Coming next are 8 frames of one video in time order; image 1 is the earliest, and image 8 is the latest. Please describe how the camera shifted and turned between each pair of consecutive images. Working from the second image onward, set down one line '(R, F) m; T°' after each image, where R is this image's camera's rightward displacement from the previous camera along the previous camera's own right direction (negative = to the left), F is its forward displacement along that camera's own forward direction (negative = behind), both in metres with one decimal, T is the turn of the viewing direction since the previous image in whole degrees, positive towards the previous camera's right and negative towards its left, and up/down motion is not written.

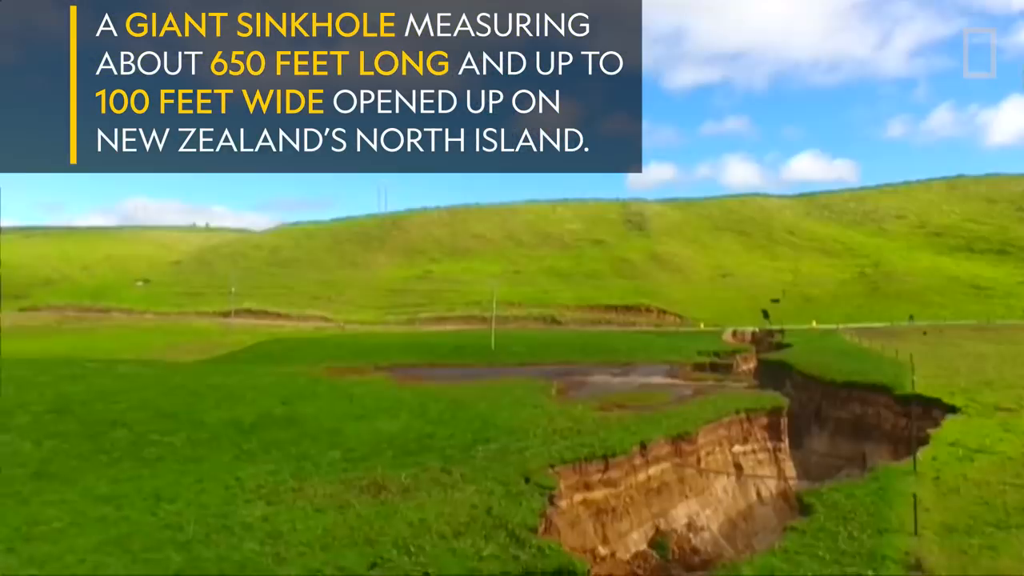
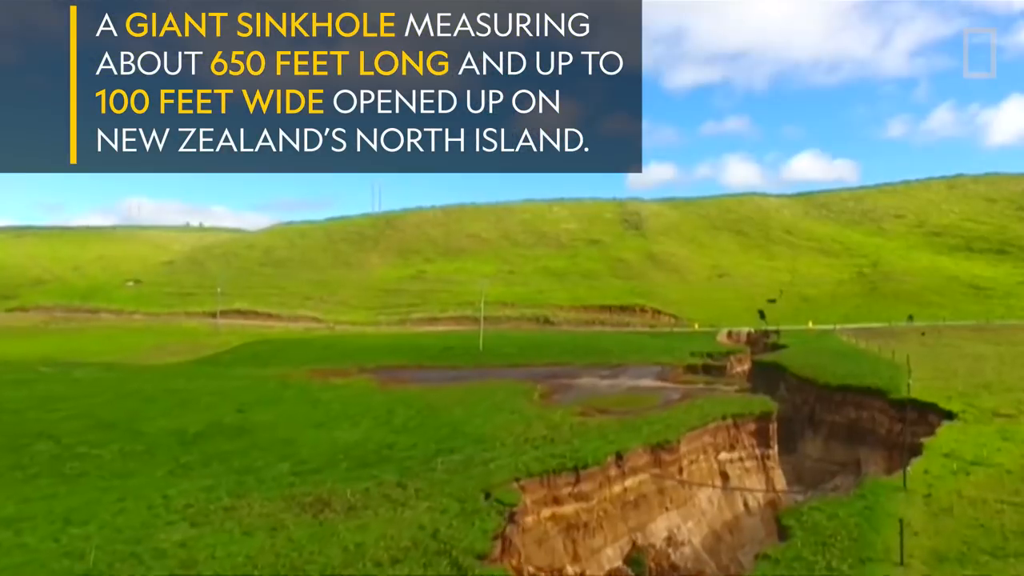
(+1.4, +1.9) m; 0°
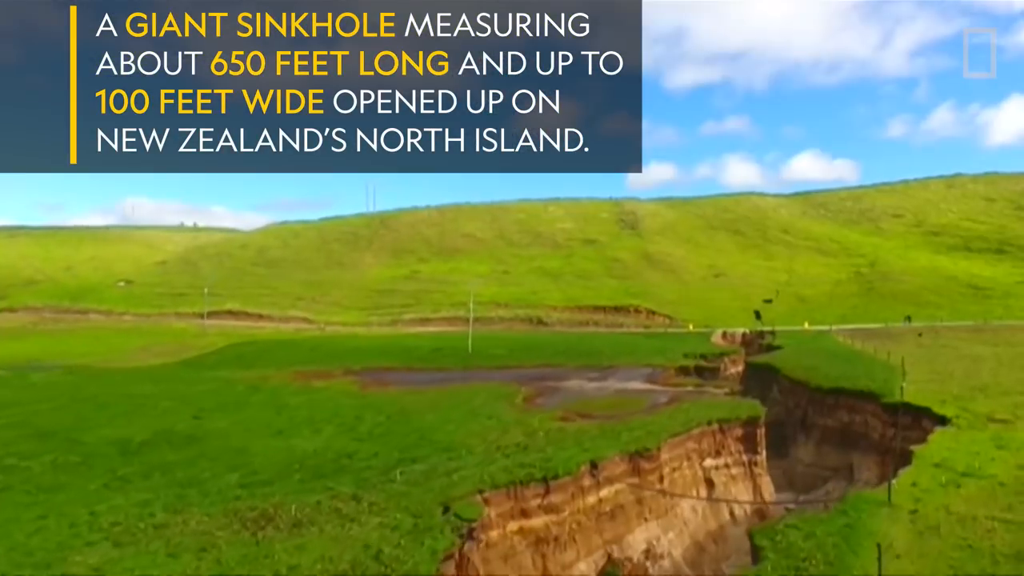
(+1.2, +1.5) m; 0°
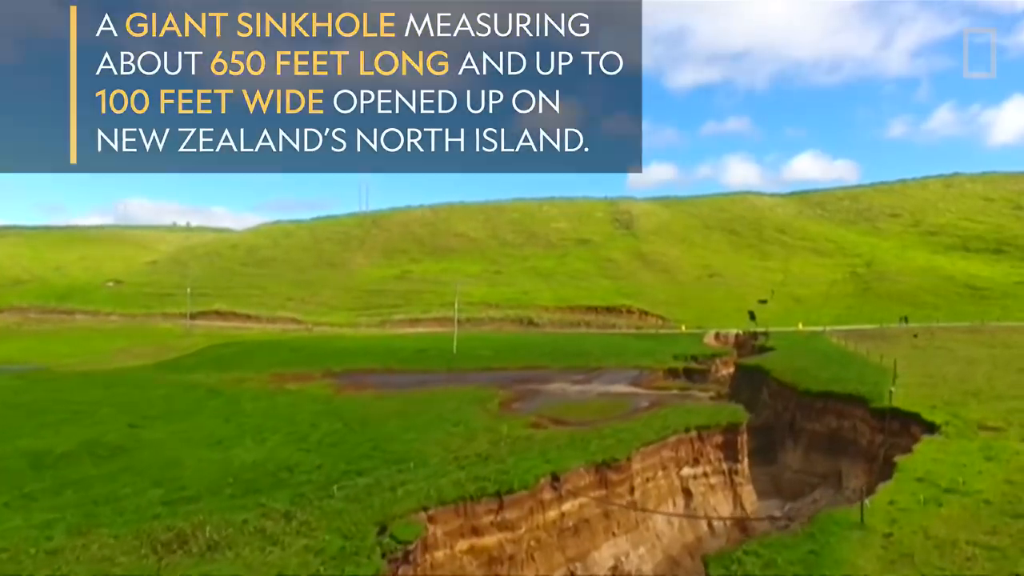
(+1.7, +1.8) m; 0°
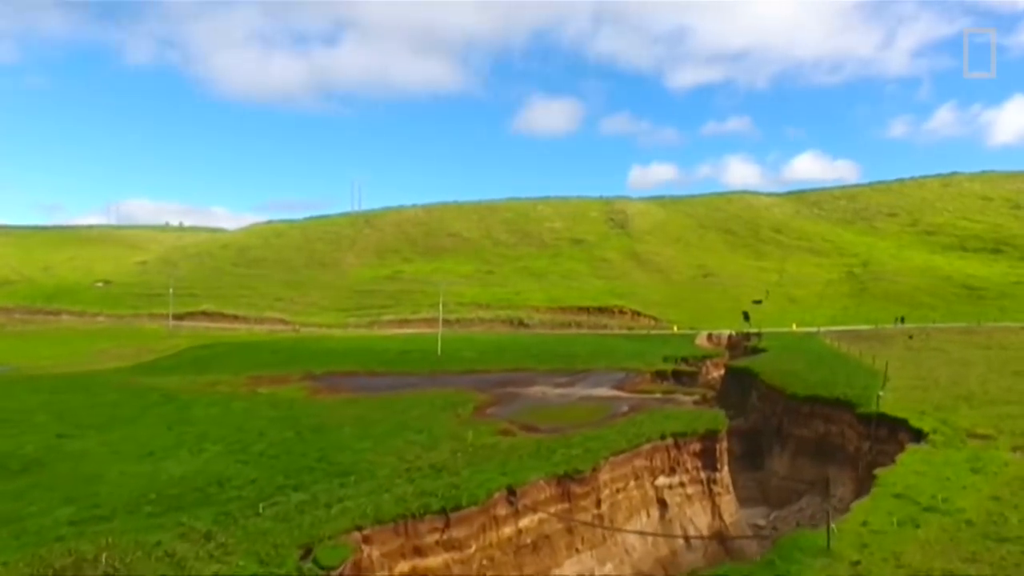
(+1.7, +1.8) m; 0°
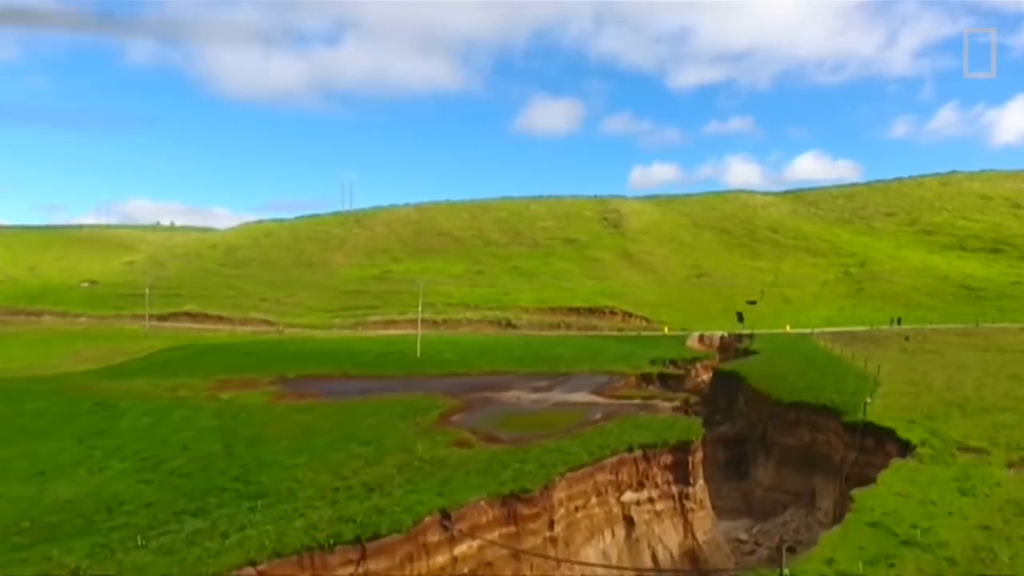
(+2.1, +2.7) m; 0°
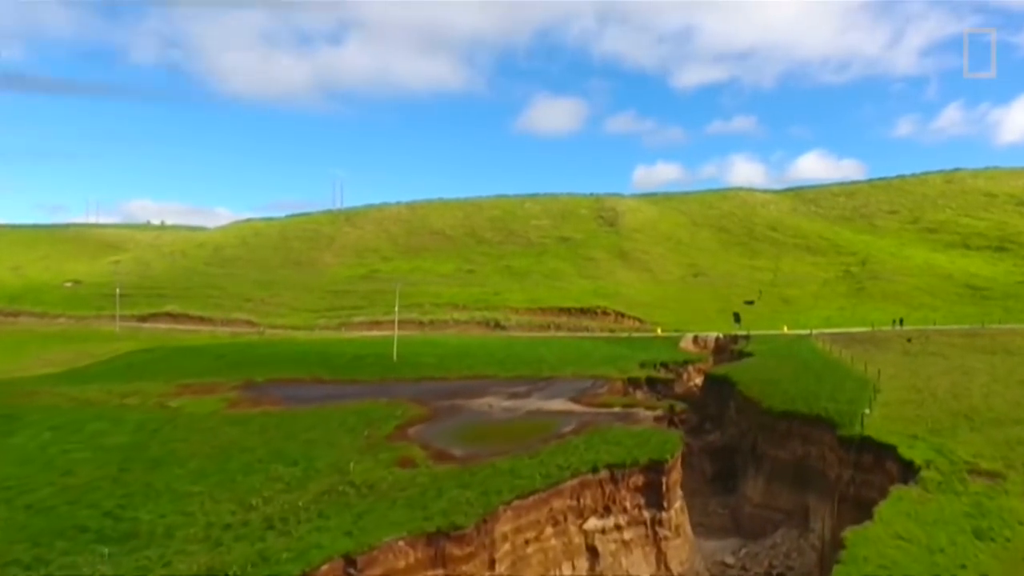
(+2.2, +4.0) m; 0°
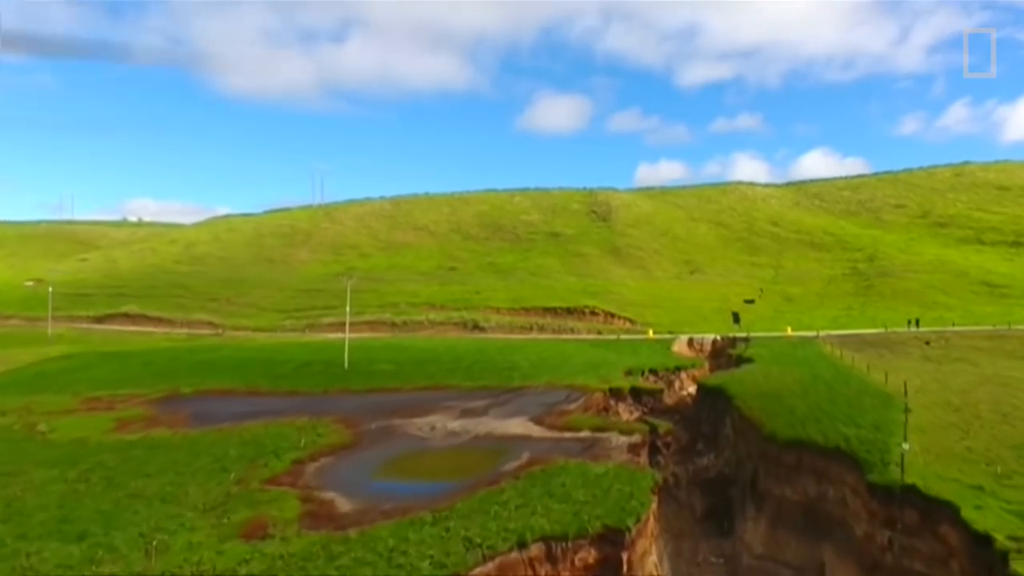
(+3.1, +9.2) m; 0°
